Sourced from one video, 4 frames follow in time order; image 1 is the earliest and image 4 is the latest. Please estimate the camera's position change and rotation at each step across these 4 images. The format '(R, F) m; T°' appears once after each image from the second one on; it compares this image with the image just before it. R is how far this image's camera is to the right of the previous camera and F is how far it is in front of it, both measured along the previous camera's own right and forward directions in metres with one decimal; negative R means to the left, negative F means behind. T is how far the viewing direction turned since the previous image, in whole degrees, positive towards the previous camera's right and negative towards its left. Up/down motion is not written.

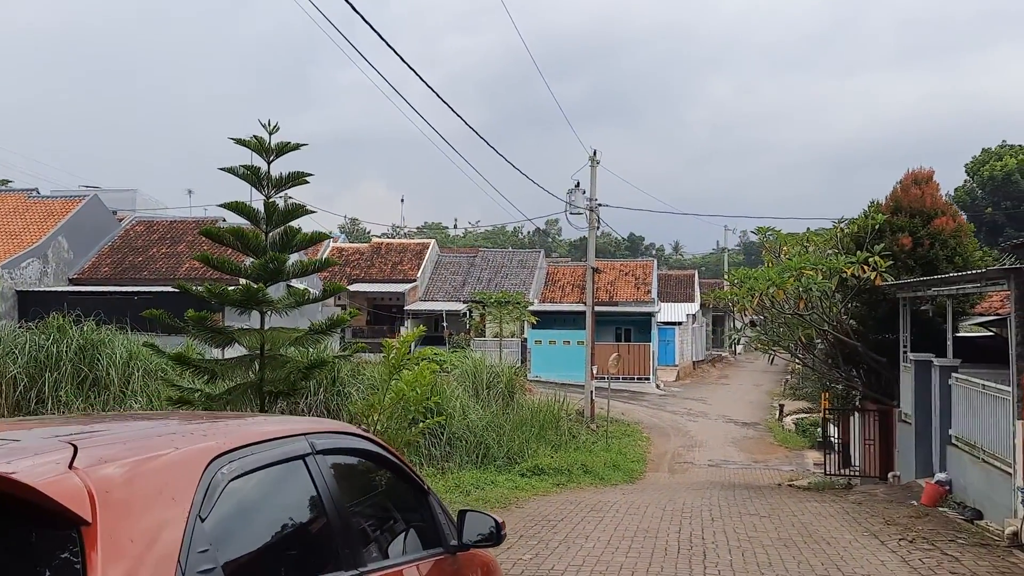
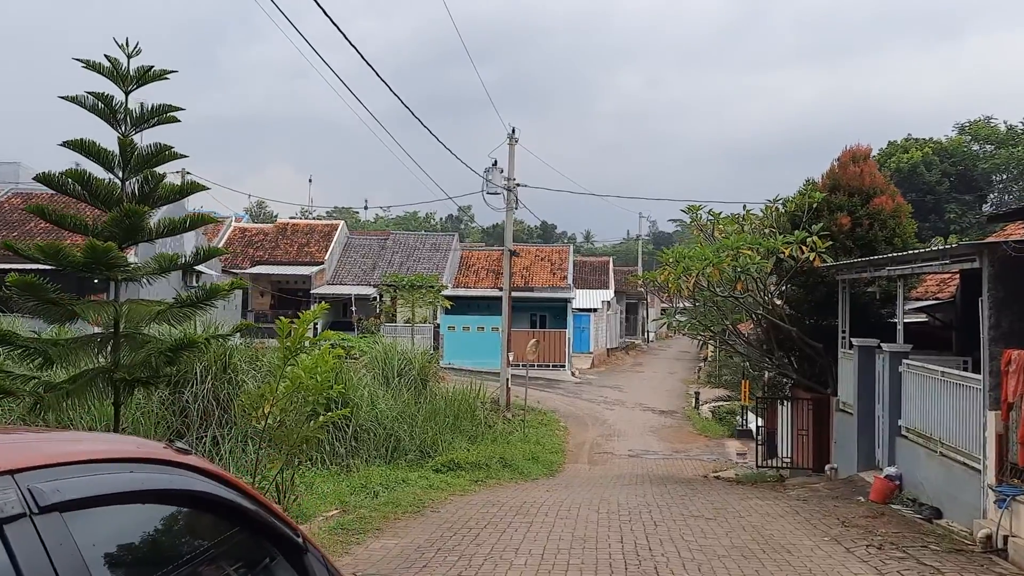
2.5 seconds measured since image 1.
(-0.1, +1.1) m; +6°
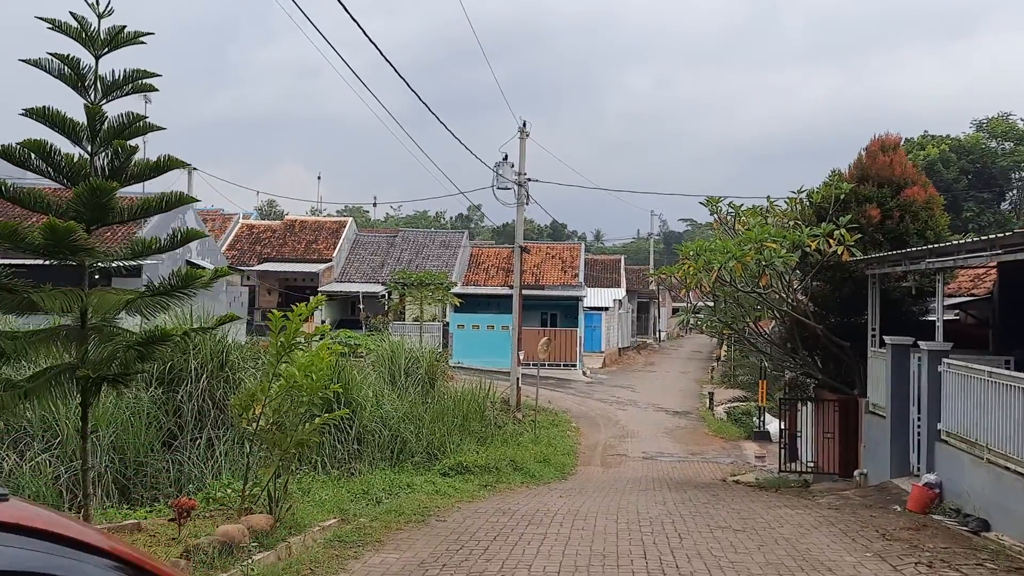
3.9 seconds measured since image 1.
(0.0, +0.6) m; -1°
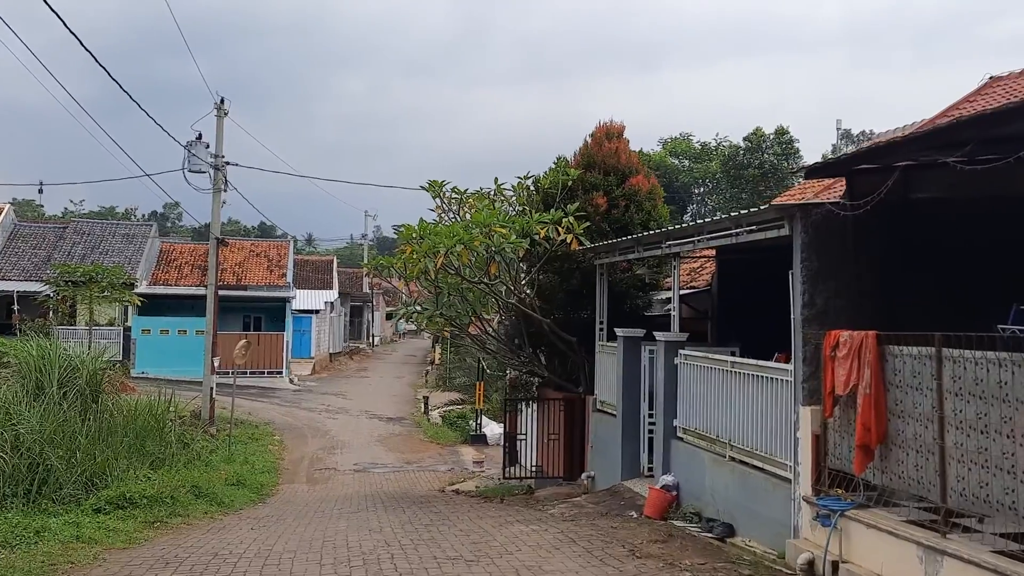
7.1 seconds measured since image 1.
(+0.2, +1.5) m; +19°
